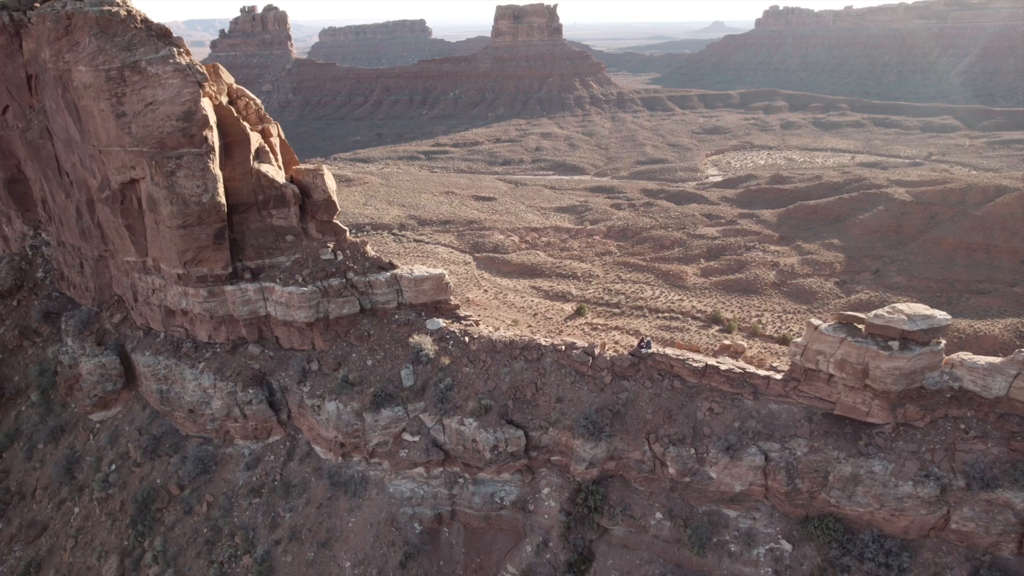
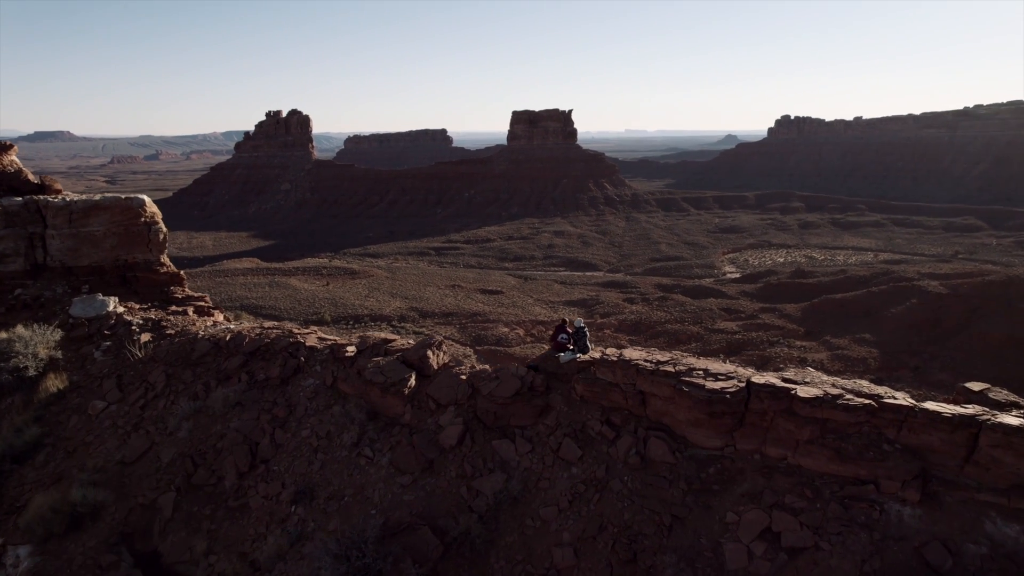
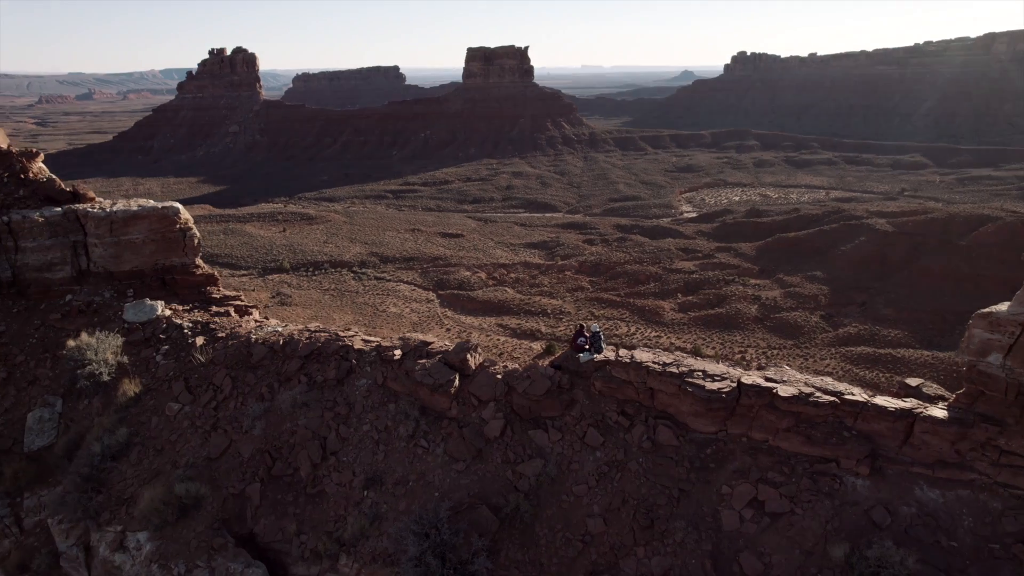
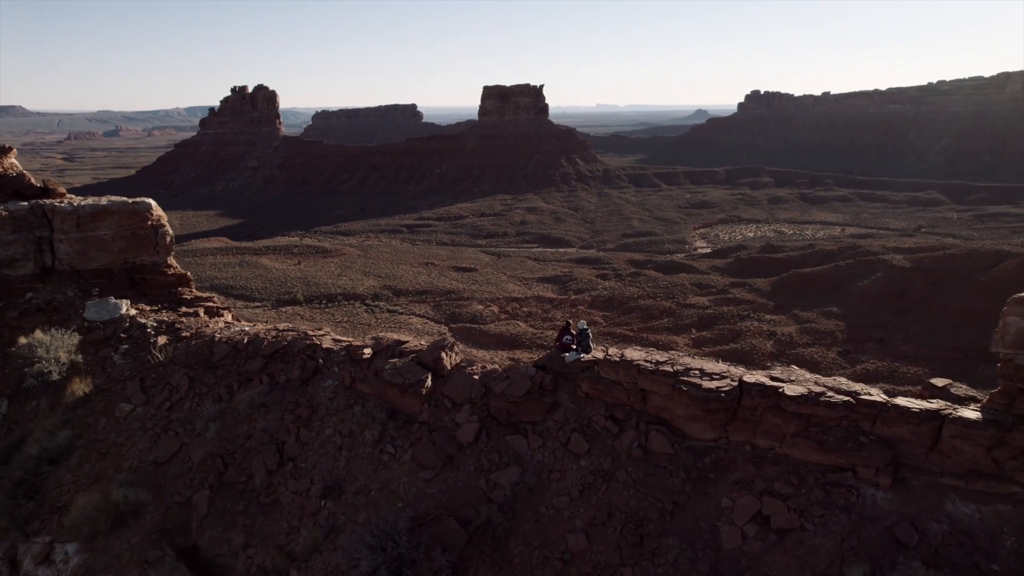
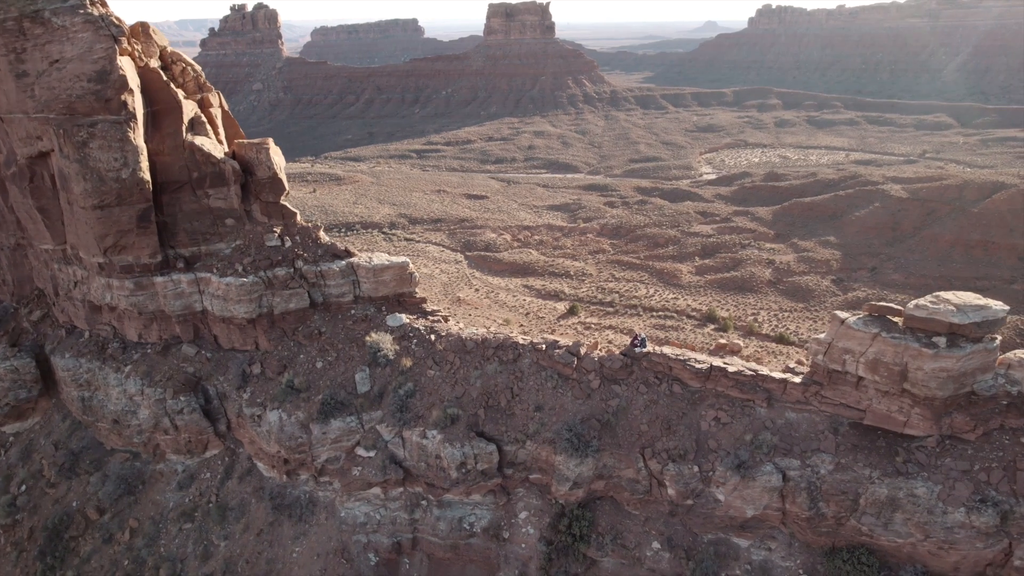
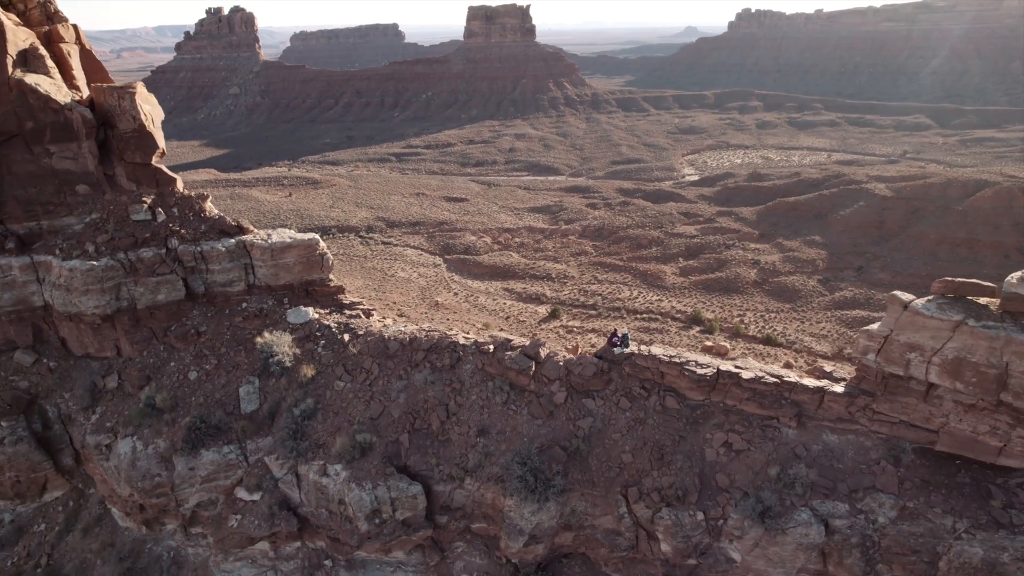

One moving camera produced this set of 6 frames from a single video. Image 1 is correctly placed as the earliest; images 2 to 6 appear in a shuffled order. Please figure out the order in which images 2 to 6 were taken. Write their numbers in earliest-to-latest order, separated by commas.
5, 6, 3, 4, 2
